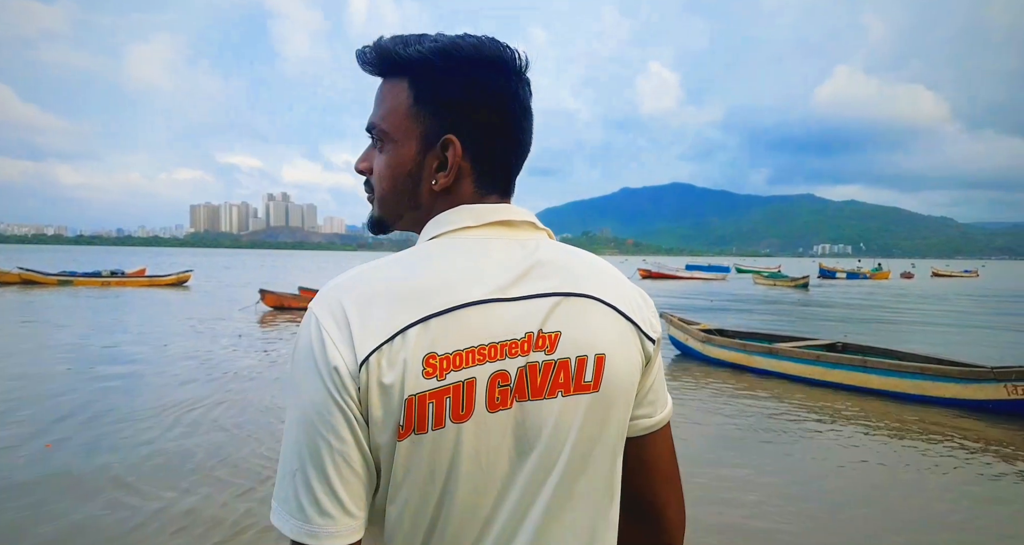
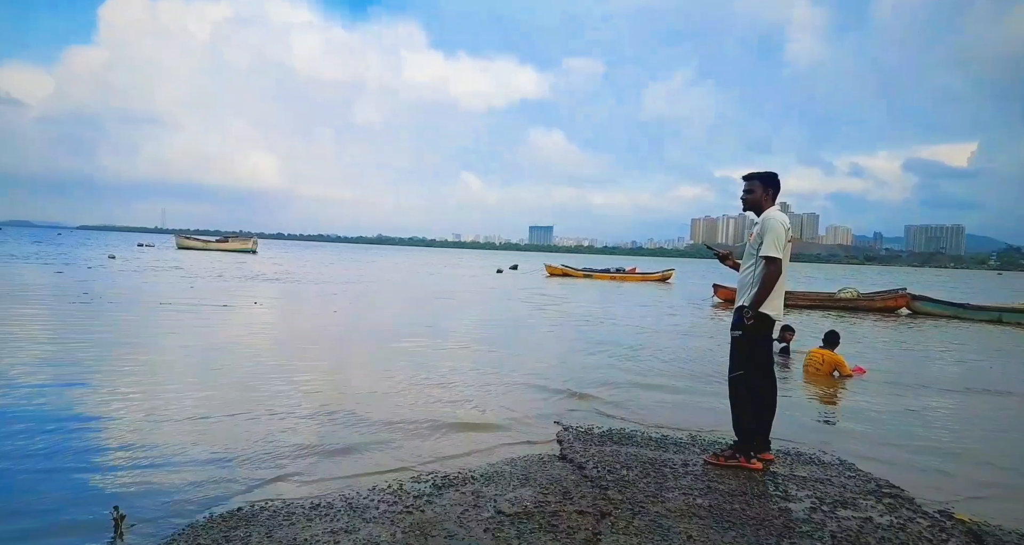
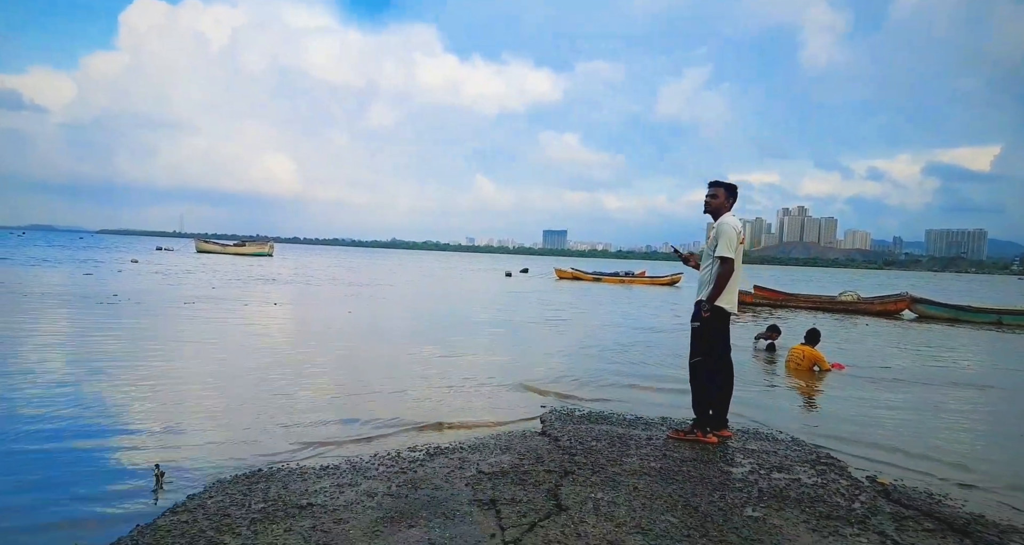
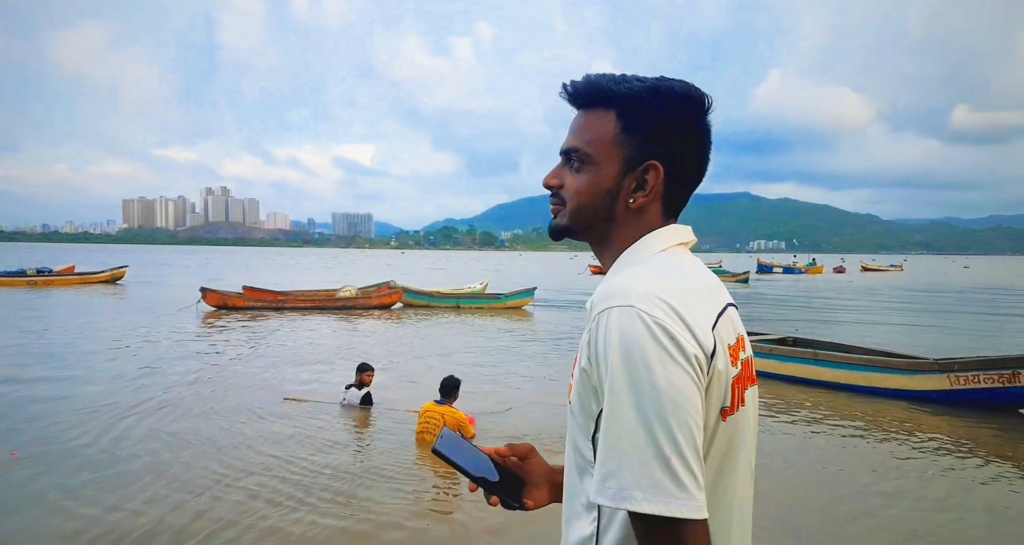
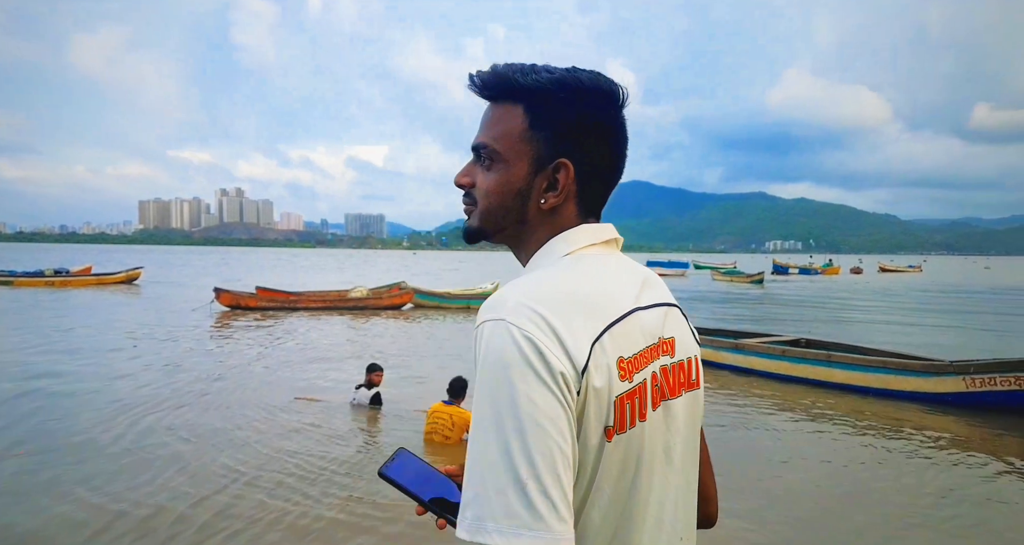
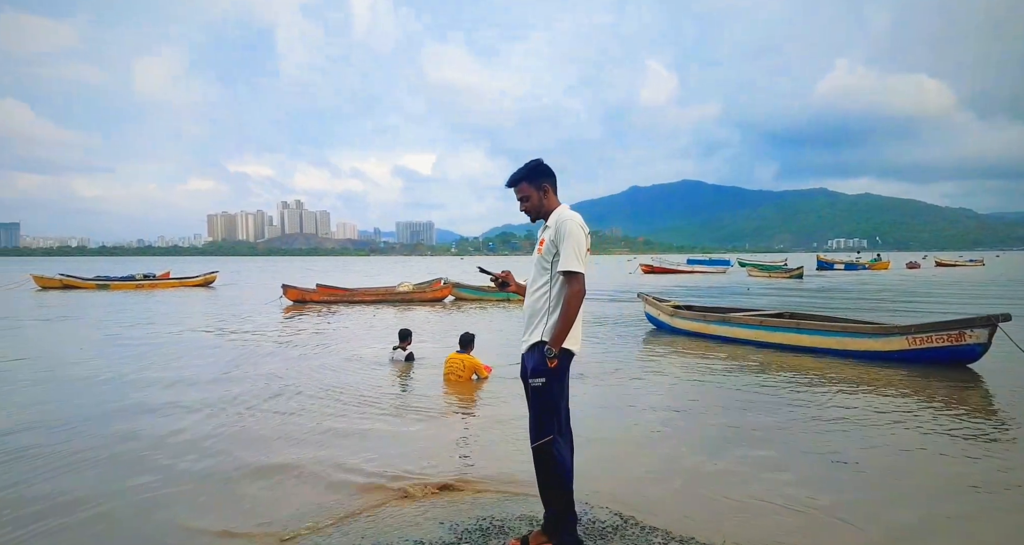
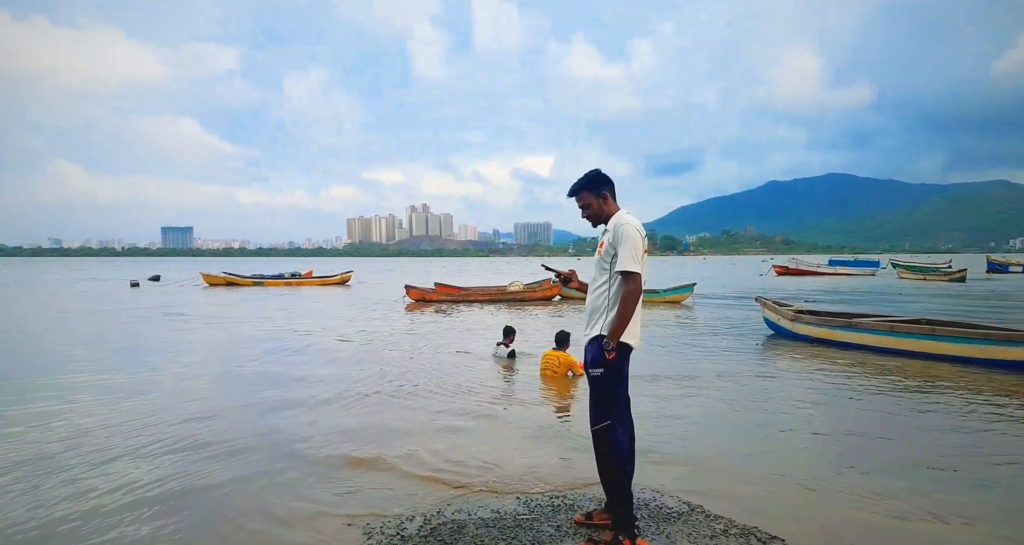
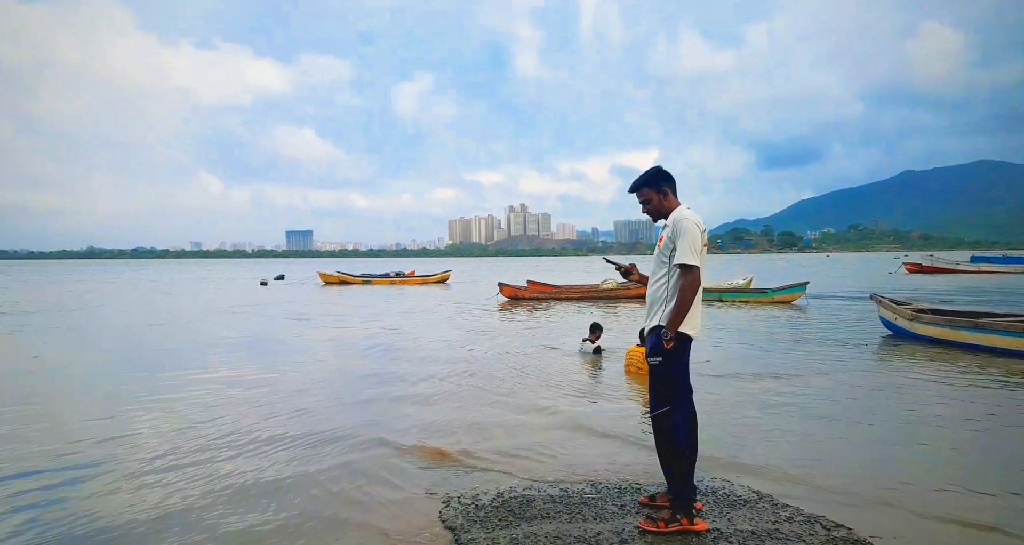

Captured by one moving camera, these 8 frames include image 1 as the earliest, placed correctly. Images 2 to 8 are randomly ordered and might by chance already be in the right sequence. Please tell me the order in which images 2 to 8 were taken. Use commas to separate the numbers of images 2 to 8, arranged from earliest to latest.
5, 4, 6, 7, 8, 2, 3
